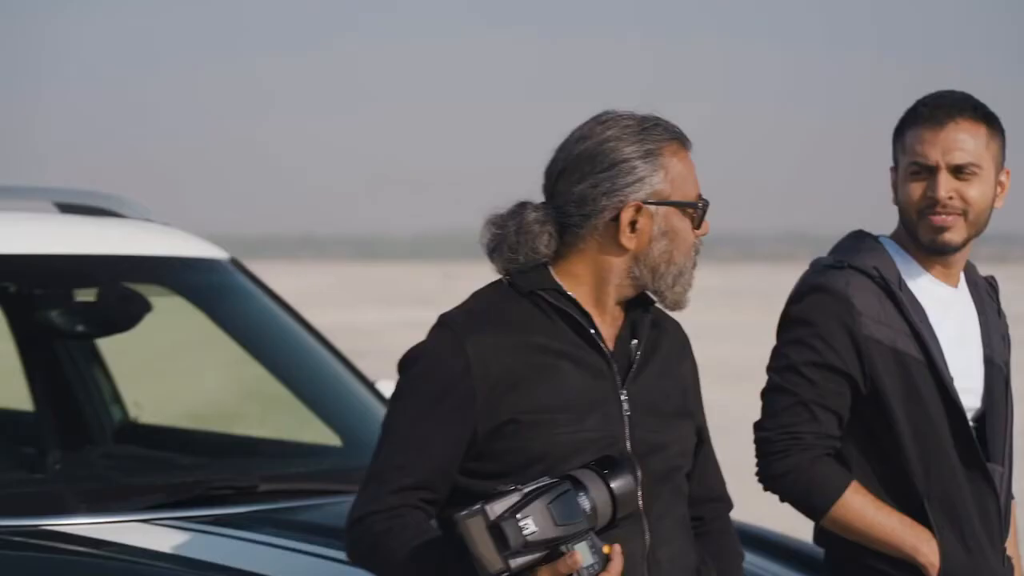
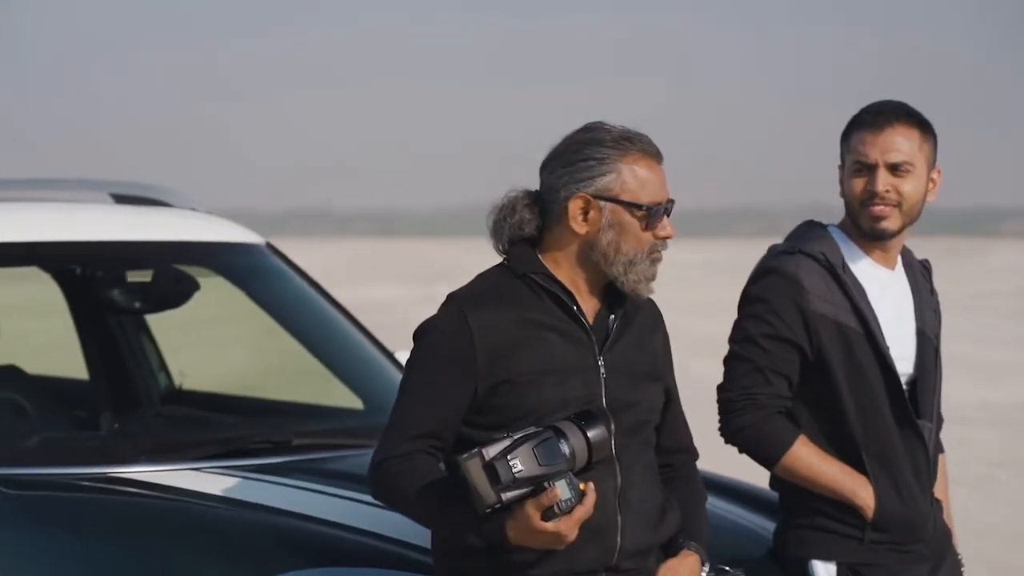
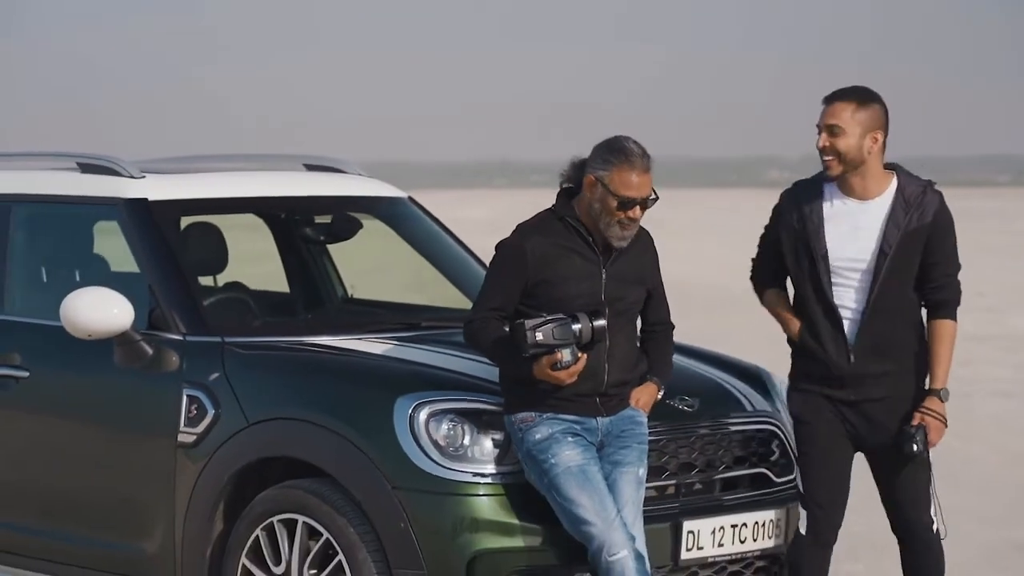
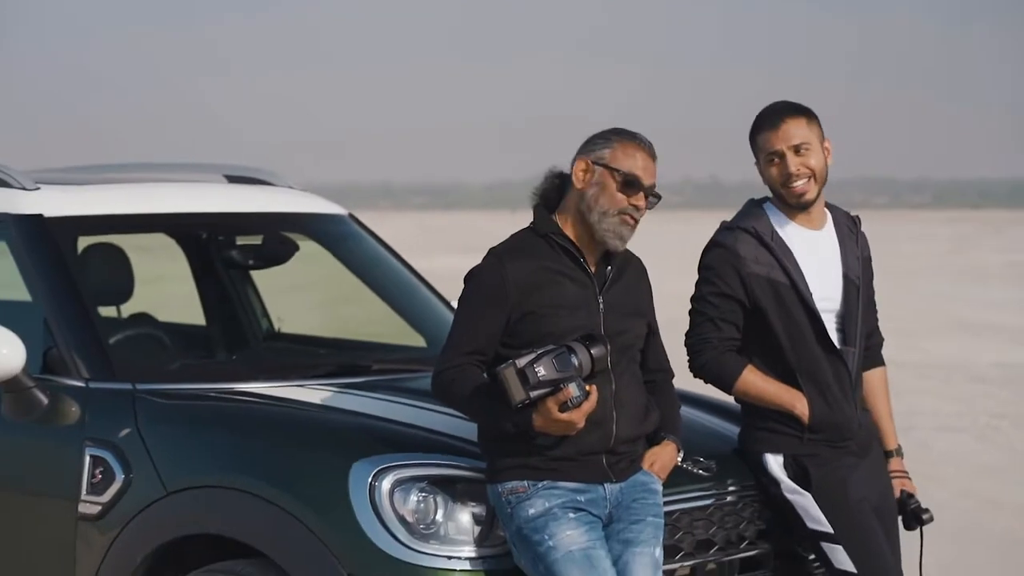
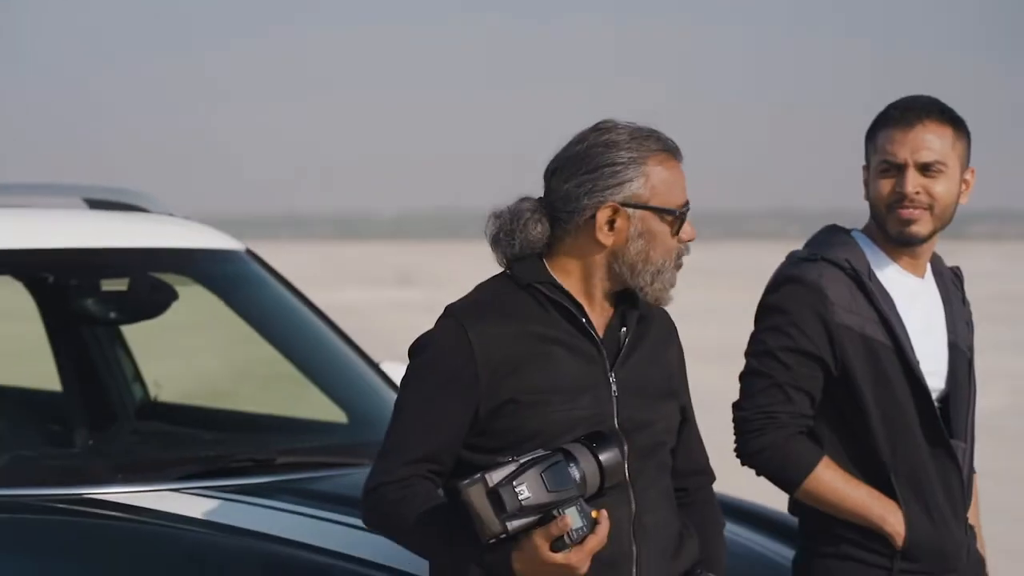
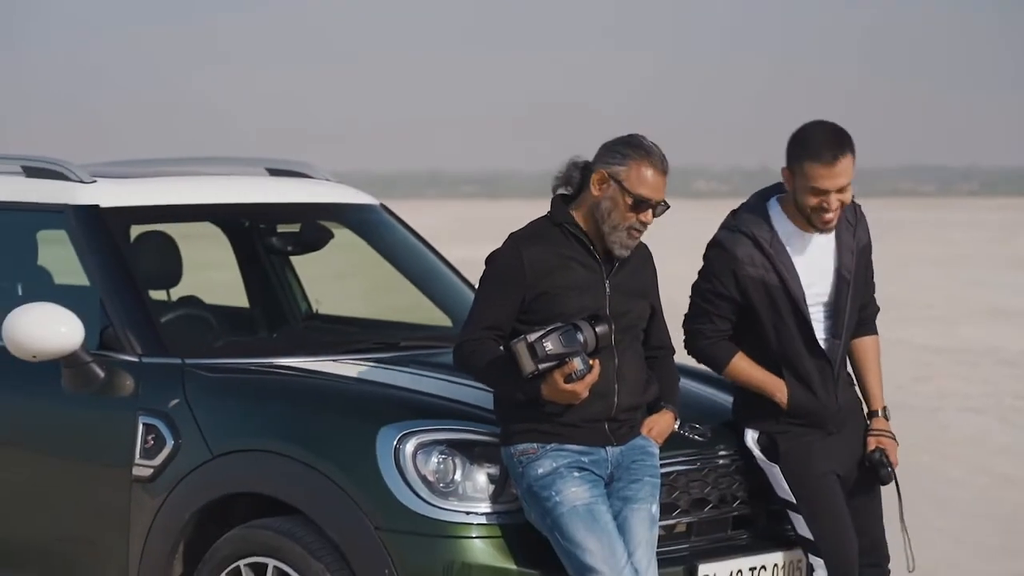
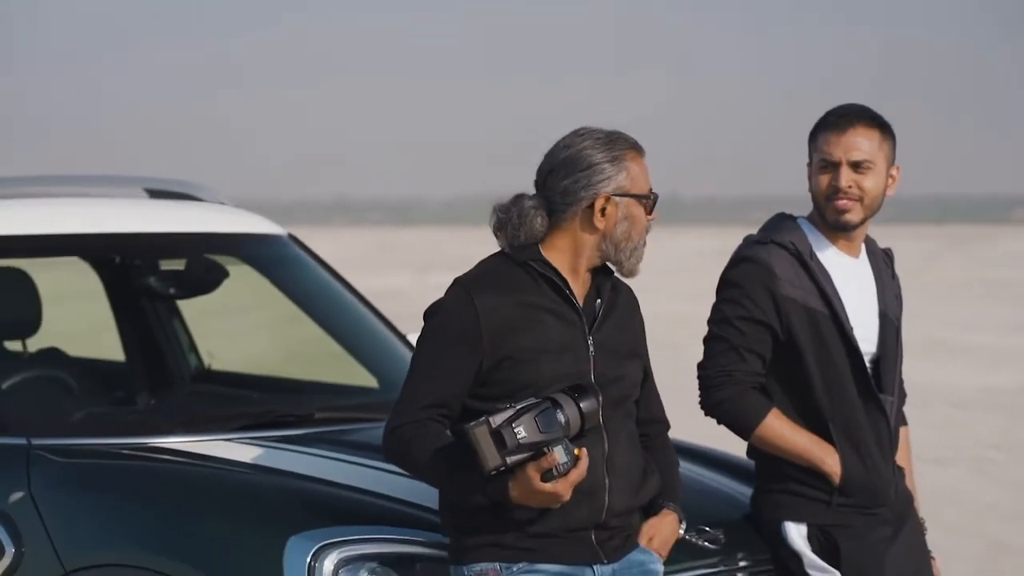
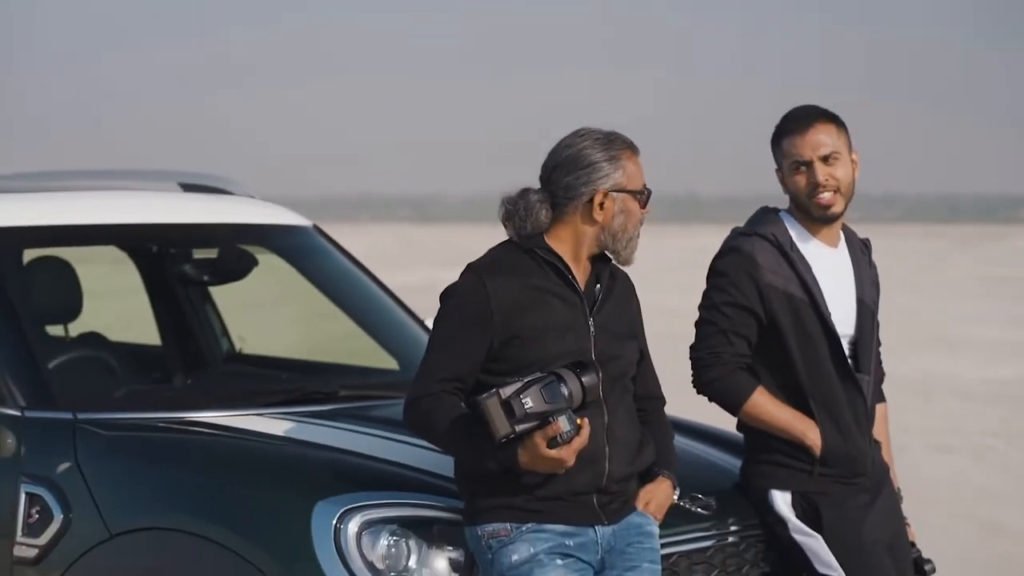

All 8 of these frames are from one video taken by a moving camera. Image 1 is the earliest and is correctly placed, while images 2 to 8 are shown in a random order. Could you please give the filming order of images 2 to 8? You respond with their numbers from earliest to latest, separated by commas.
5, 2, 7, 8, 4, 6, 3
